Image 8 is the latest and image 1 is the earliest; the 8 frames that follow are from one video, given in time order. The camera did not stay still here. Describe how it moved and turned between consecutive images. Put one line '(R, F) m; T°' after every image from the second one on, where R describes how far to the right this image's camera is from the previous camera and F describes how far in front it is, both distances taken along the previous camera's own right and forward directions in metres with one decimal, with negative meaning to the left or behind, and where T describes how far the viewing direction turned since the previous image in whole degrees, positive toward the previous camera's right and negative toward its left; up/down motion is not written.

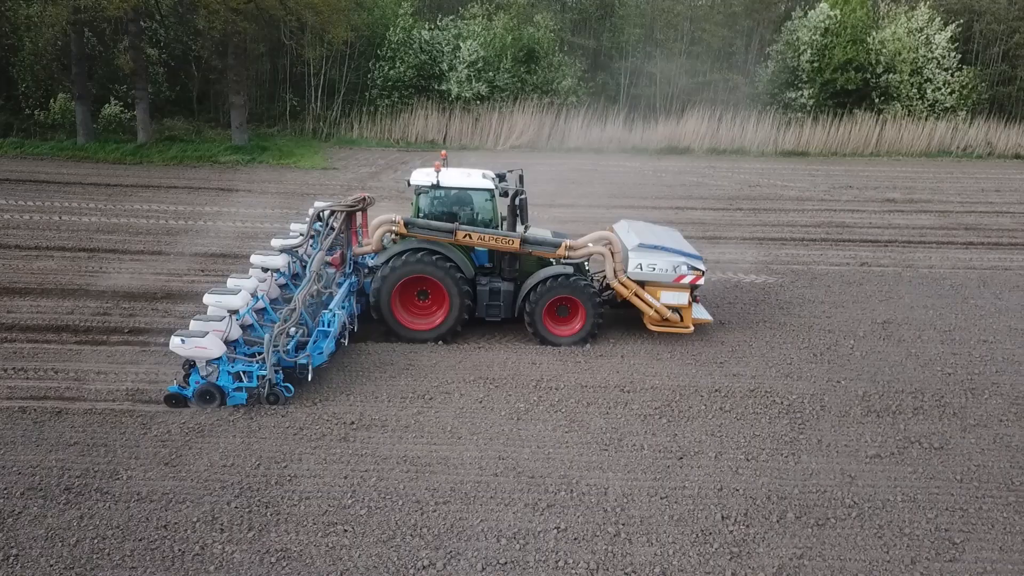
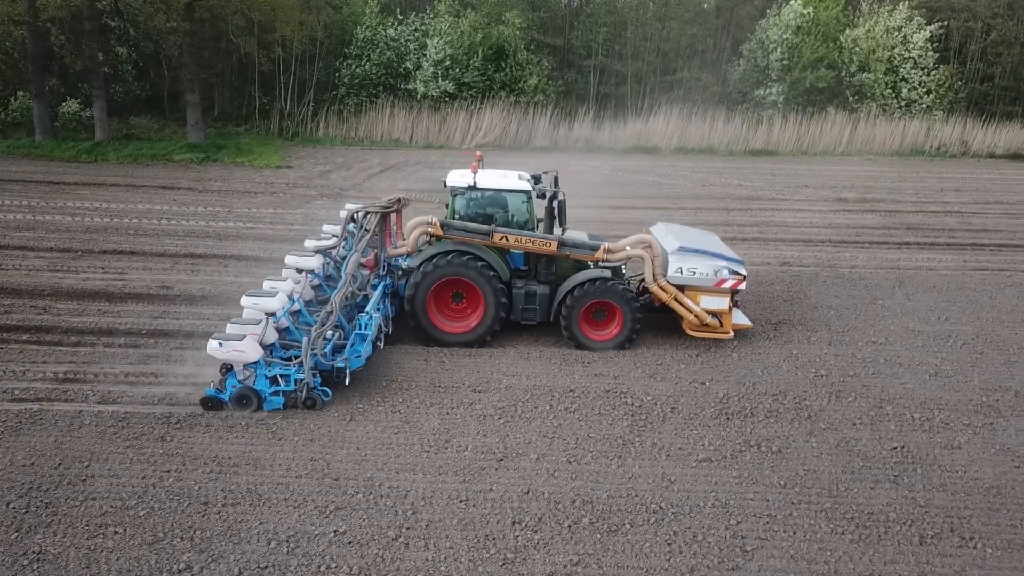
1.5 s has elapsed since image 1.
(+1.4, +0.1) m; -1°
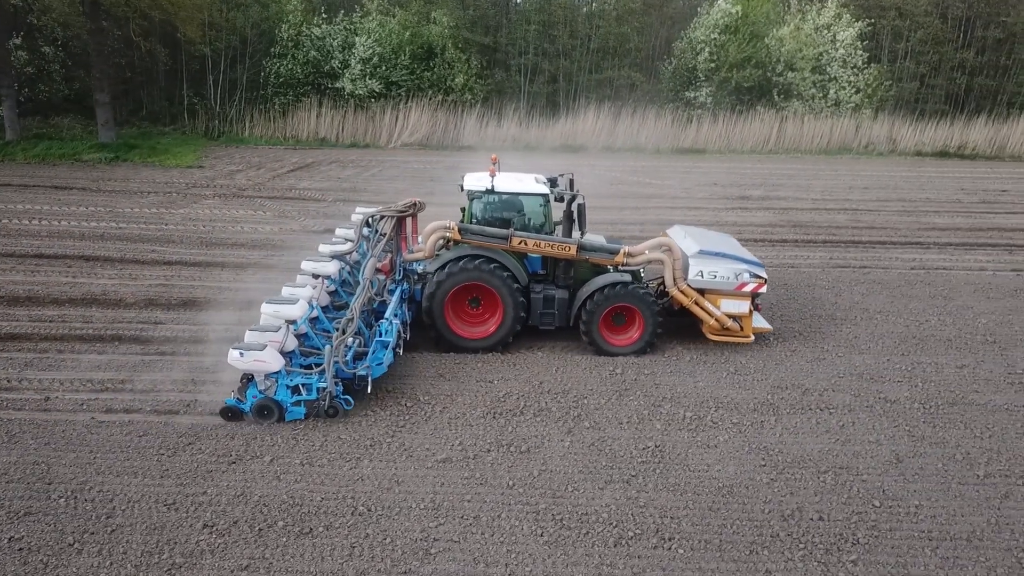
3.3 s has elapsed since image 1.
(+1.8, +0.1) m; +1°
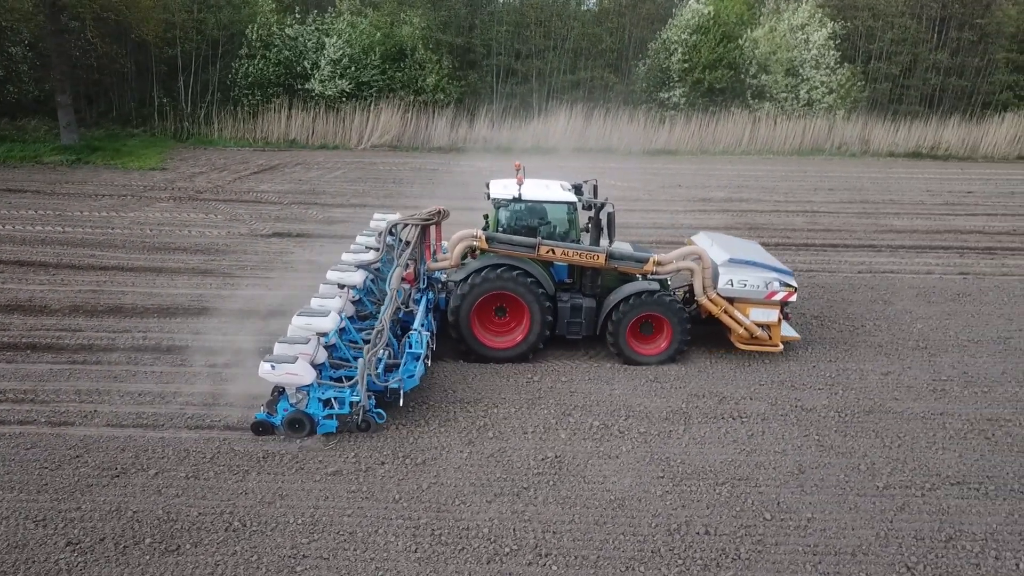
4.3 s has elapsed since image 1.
(+0.7, +0.1) m; 0°
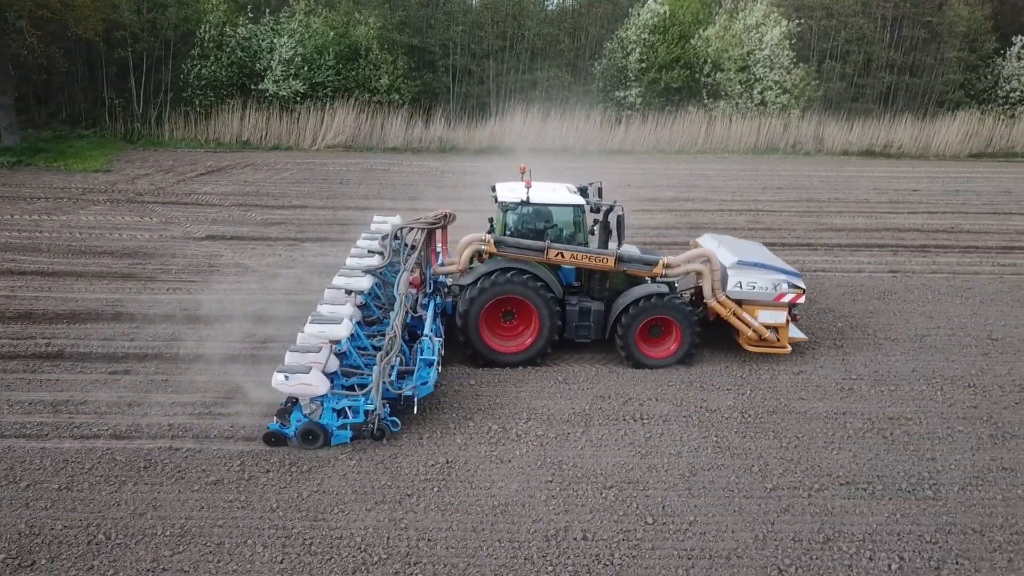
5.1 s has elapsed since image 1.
(+0.6, +0.1) m; +1°
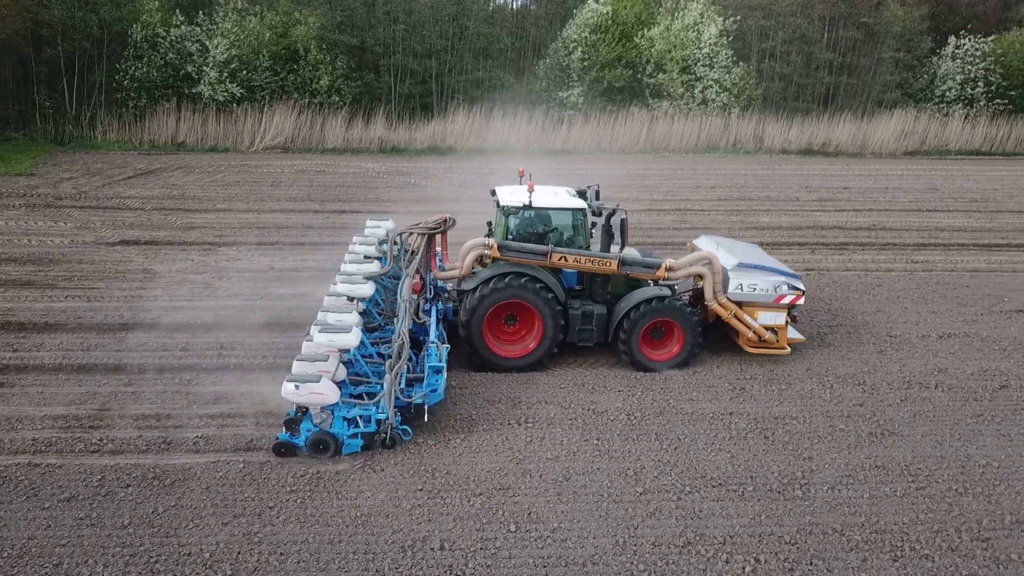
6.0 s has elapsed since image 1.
(+0.7, +0.1) m; +2°
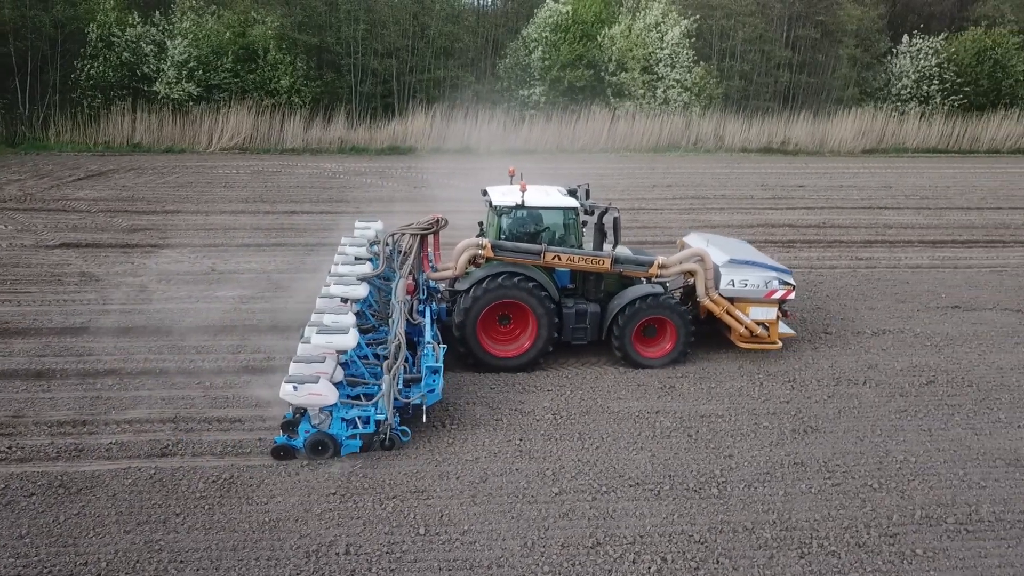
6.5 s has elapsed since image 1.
(+0.4, 0.0) m; +2°
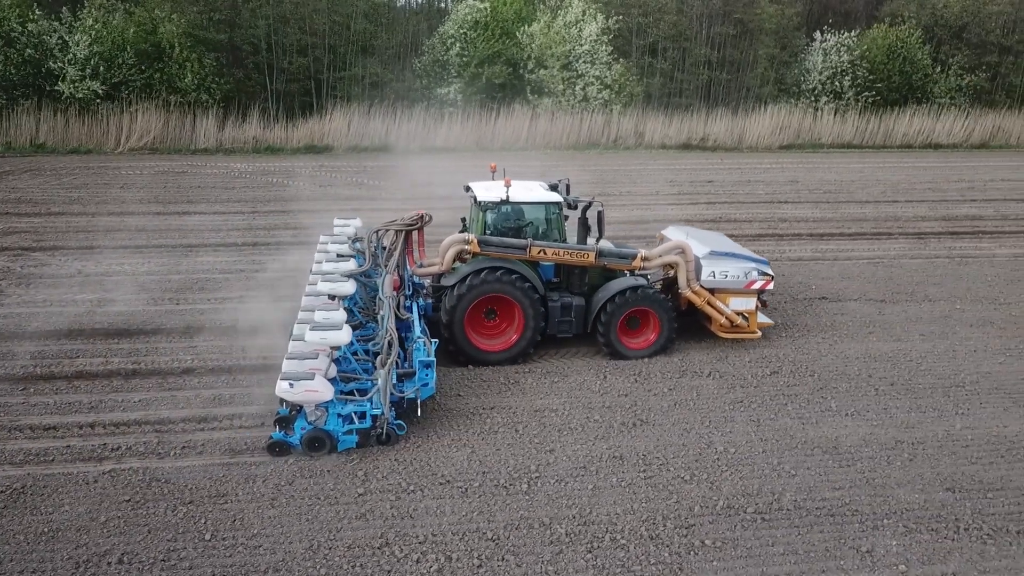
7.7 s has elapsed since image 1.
(+1.0, +0.1) m; +3°
